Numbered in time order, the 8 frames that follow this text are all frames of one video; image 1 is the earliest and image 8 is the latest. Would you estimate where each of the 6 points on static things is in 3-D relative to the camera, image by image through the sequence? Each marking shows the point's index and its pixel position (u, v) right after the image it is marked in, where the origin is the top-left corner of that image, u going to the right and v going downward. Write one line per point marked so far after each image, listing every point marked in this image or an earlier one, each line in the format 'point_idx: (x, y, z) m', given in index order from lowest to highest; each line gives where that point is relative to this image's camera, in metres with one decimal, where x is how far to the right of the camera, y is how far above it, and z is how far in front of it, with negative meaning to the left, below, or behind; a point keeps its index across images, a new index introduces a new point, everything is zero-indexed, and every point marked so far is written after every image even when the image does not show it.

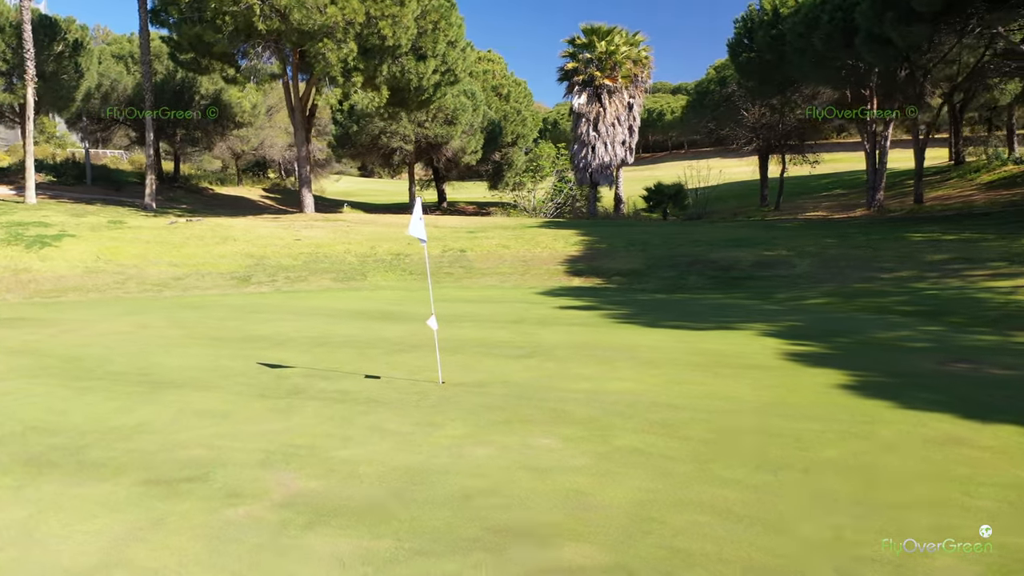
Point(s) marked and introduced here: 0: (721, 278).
0: (+4.1, +0.2, +16.3) m
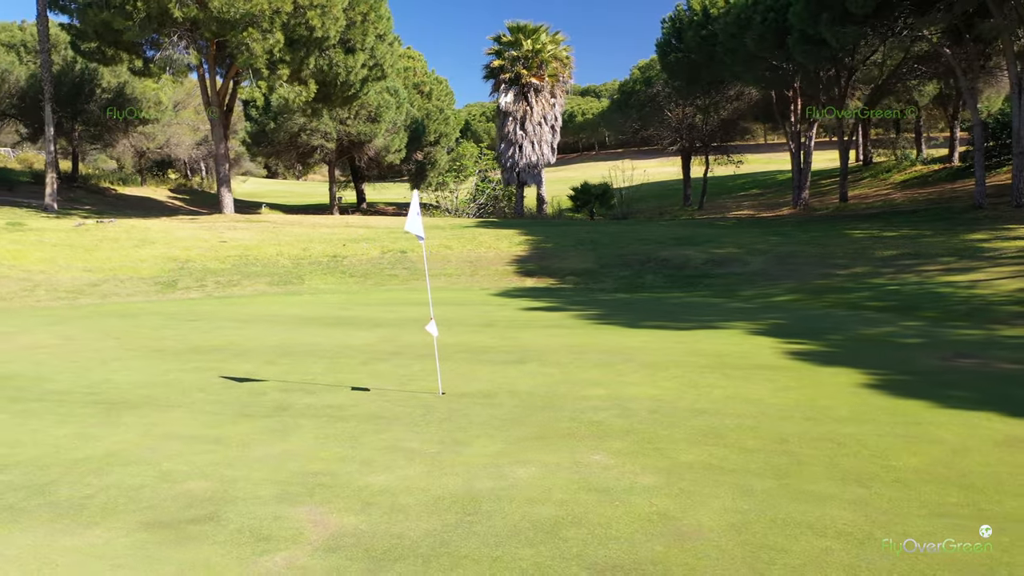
0: (+3.2, +0.2, +16.0) m
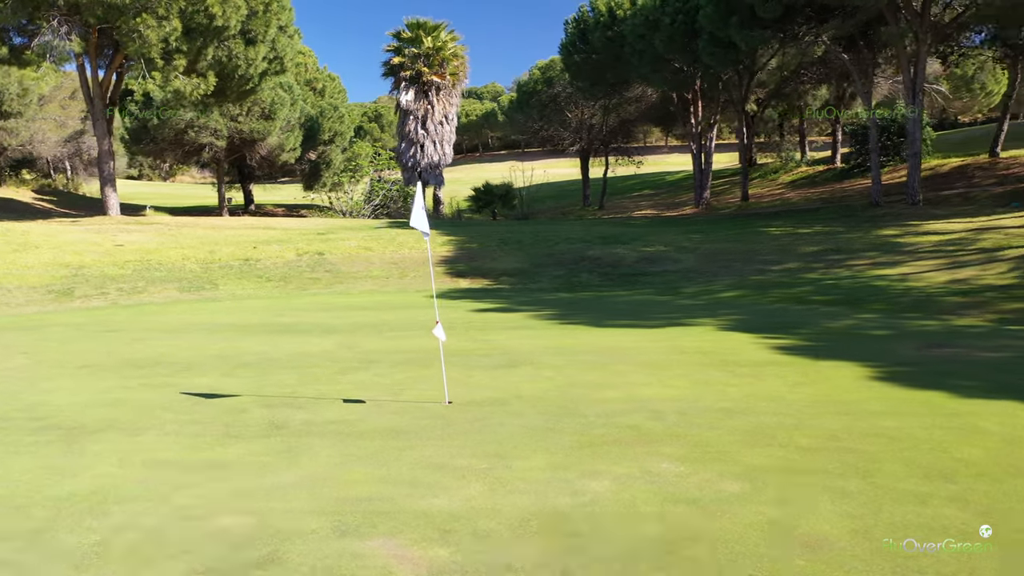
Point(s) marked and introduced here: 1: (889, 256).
0: (+2.0, +0.3, +16.0) m
1: (+6.9, +0.6, +15.2) m
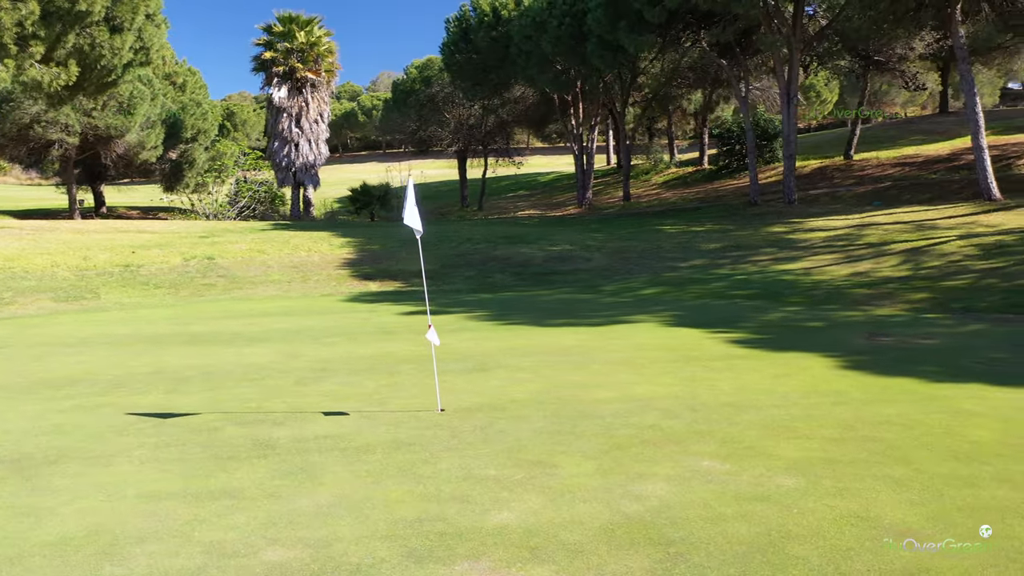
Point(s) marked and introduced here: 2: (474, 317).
0: (+0.3, +0.3, +15.9) m
1: (+5.3, +0.7, +16.0) m
2: (-0.5, -0.4, +11.8) m
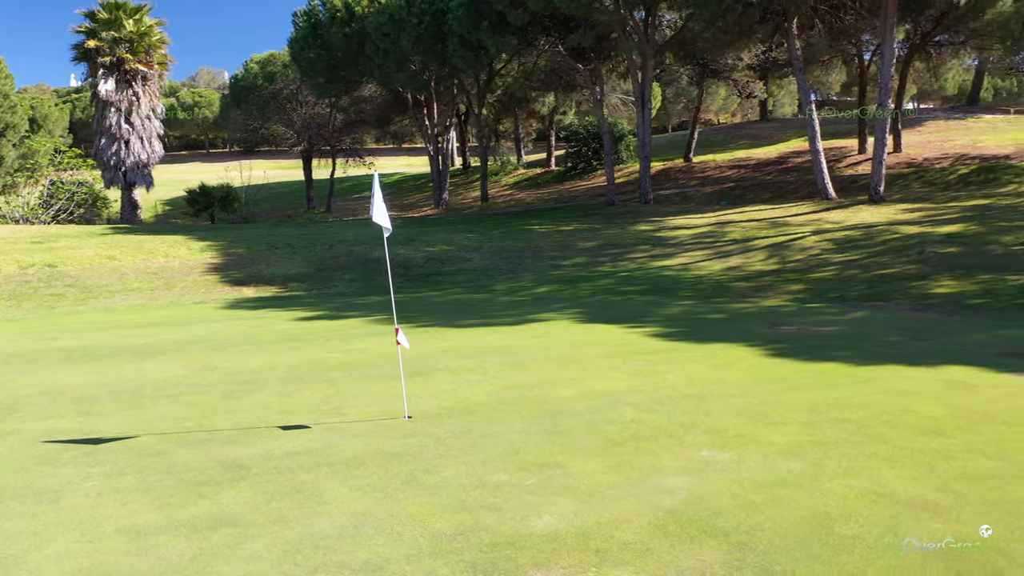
0: (-1.9, +0.2, +15.6) m
1: (+2.9, +0.8, +16.7) m
2: (-1.9, -0.4, +11.4) m
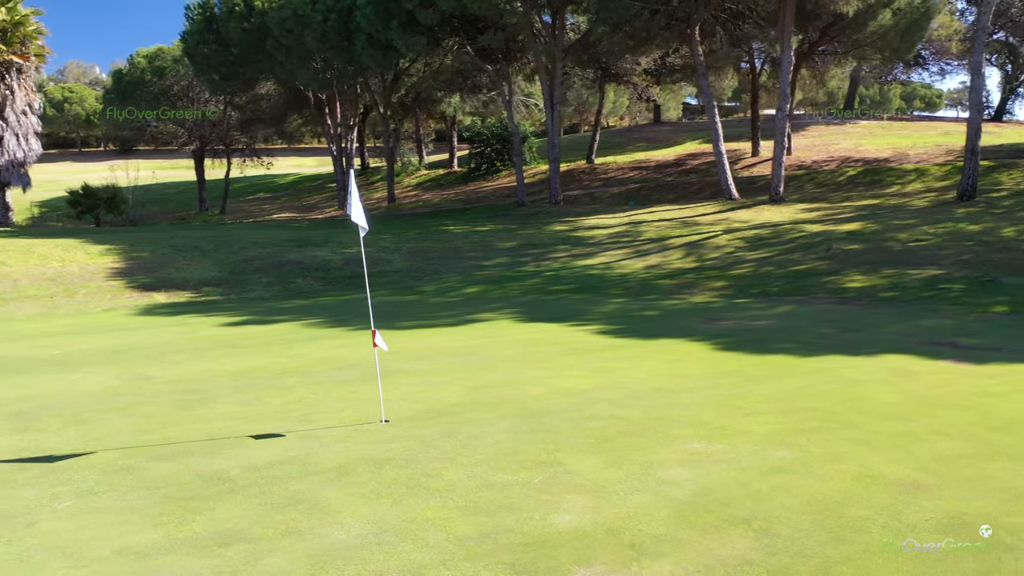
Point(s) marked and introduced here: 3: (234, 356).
0: (-3.3, +0.2, +15.2) m
1: (+1.3, +0.8, +16.9) m
2: (-2.7, -0.5, +11.0) m
3: (-3.0, -0.7, +8.8) m
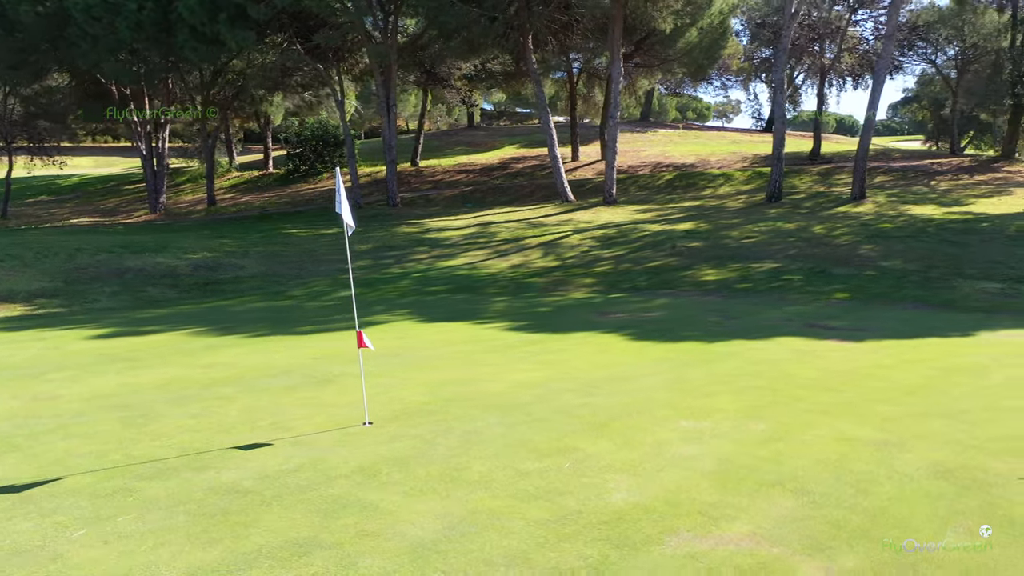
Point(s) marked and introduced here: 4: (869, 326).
0: (-5.6, 0.0, +14.3) m
1: (-1.6, +0.8, +17.1) m
2: (-4.0, -0.6, +10.4) m
3: (-3.7, -0.8, +8.1) m
4: (+4.1, -0.4, +9.4) m
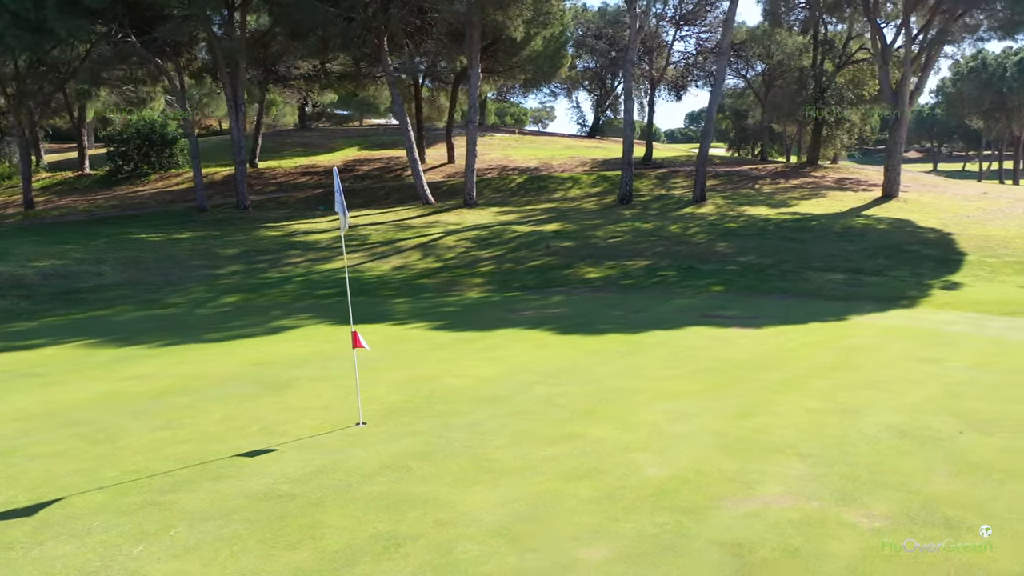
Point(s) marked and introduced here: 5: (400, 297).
0: (-7.4, -0.1, +13.0) m
1: (-4.1, +0.7, +16.7) m
2: (-4.9, -0.7, +9.6) m
3: (-4.2, -0.9, +7.5) m
4: (+3.1, -0.3, +10.5) m
5: (-1.7, -0.1, +12.9) m
